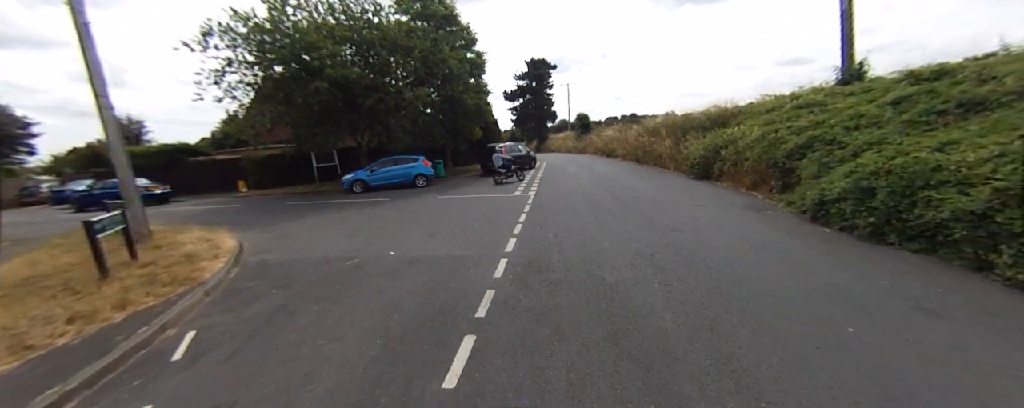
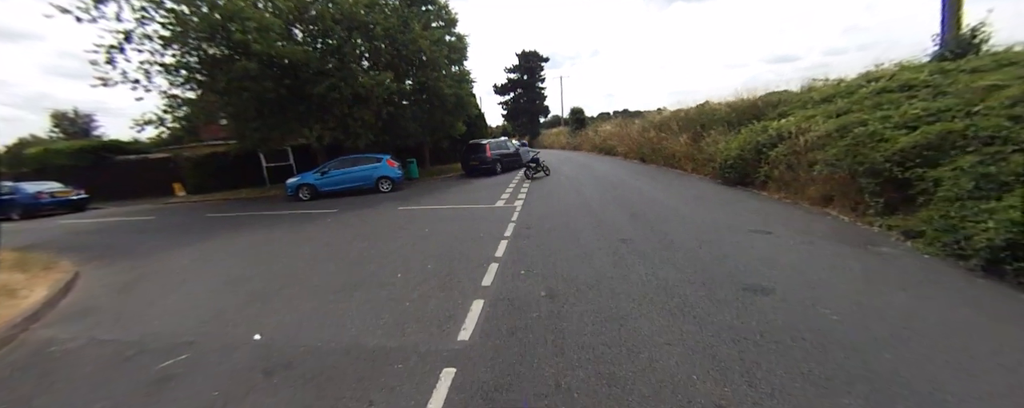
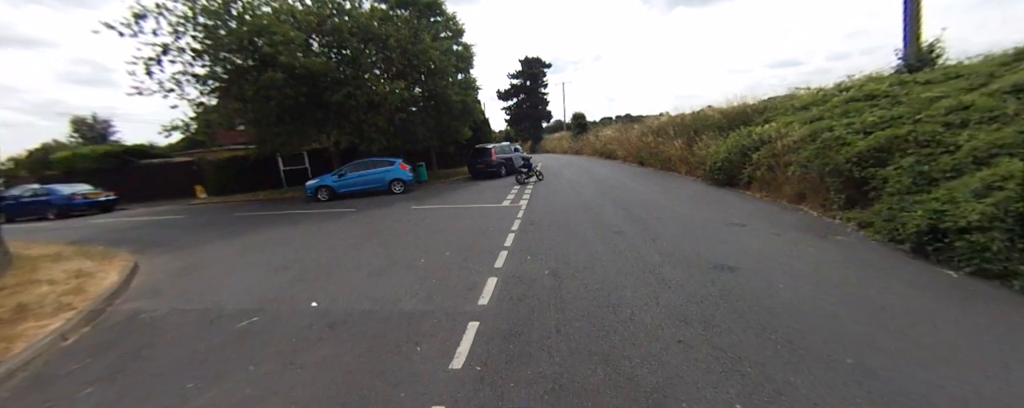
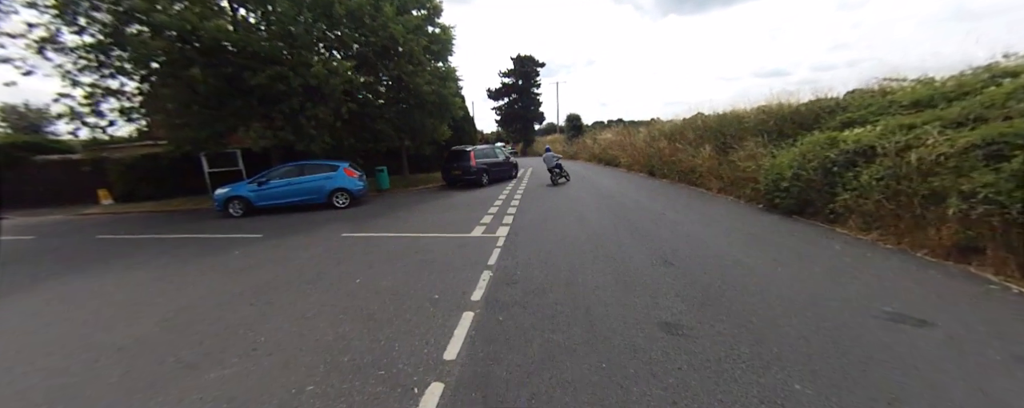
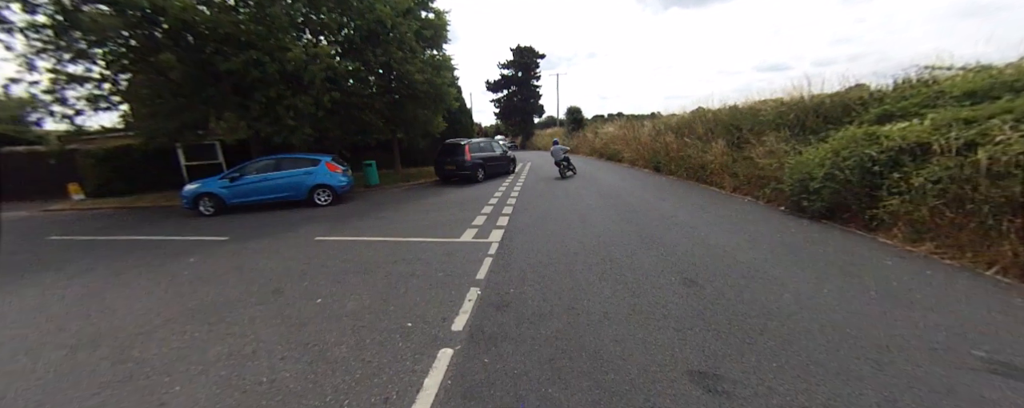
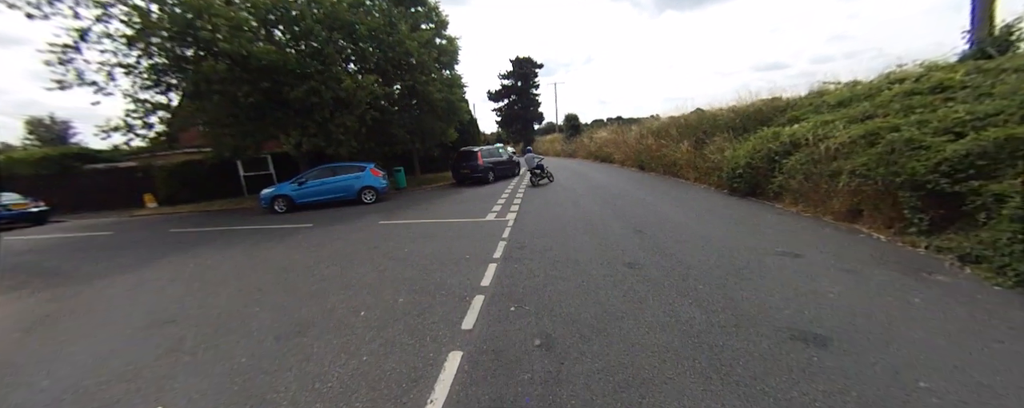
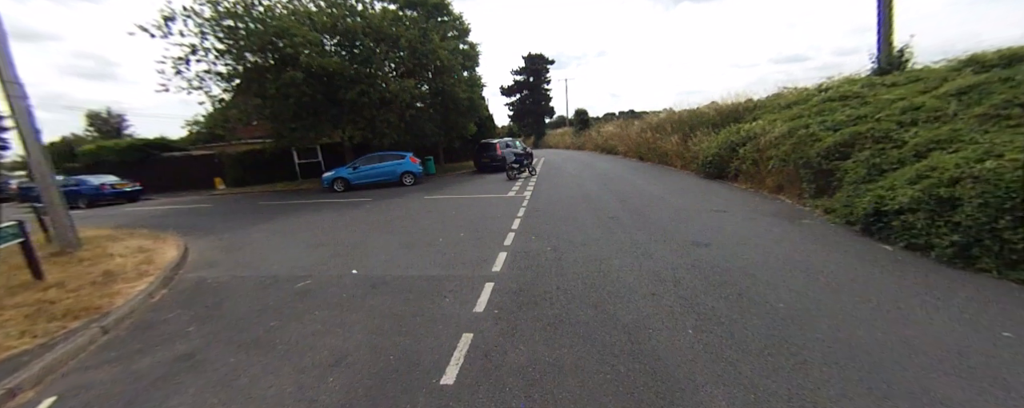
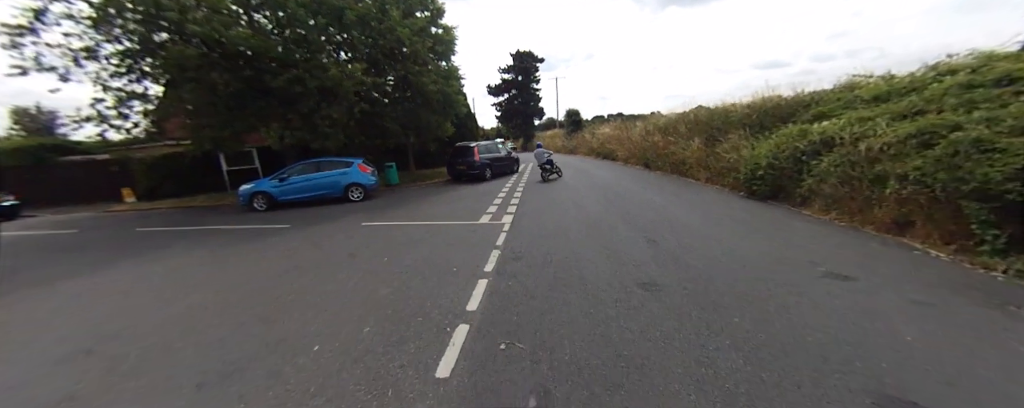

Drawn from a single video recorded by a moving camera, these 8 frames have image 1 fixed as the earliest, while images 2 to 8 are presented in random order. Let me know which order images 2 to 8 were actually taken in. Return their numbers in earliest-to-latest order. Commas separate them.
7, 3, 2, 6, 8, 4, 5
